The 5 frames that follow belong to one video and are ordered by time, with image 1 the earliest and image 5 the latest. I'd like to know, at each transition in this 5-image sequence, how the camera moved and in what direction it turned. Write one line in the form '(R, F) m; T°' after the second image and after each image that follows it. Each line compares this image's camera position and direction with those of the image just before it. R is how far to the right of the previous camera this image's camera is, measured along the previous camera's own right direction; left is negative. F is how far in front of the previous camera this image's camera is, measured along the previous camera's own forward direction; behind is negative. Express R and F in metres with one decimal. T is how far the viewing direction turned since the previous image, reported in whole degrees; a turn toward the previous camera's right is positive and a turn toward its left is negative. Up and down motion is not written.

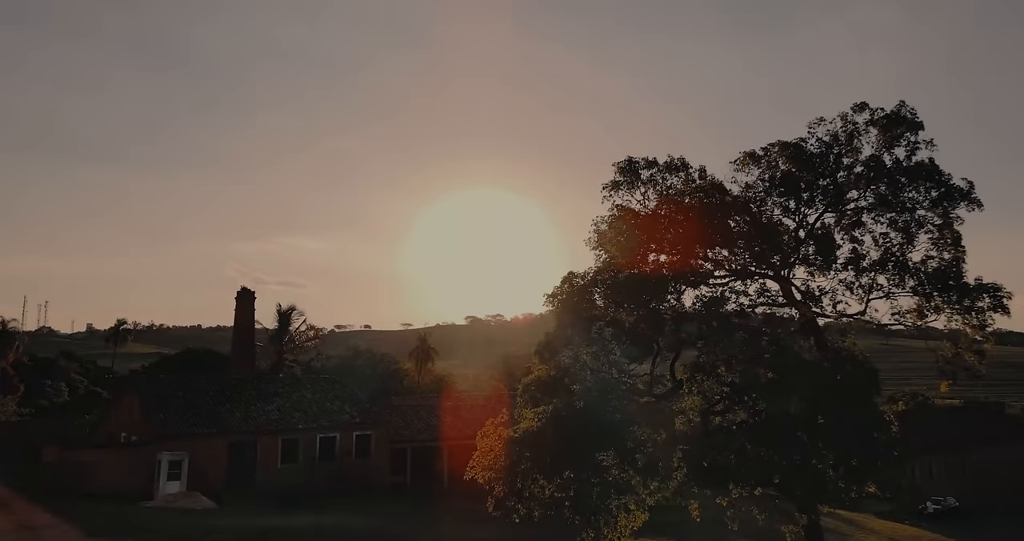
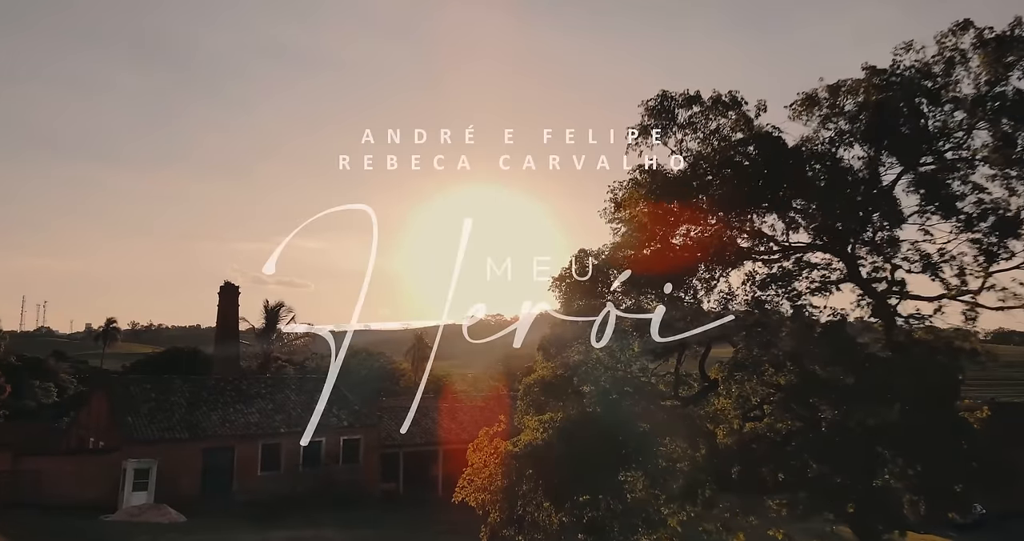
(+0.1, +2.2) m; 0°
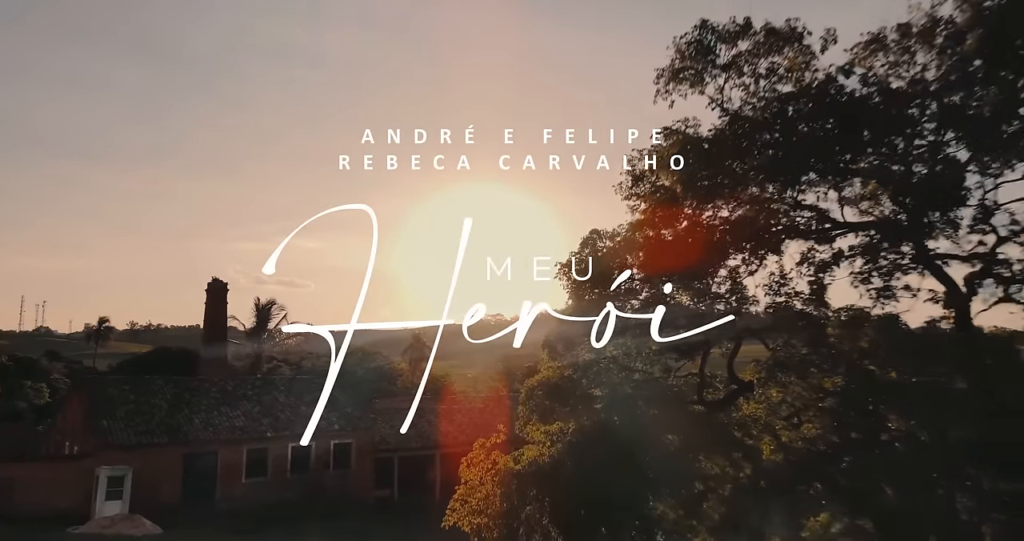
(0.0, +1.5) m; 0°
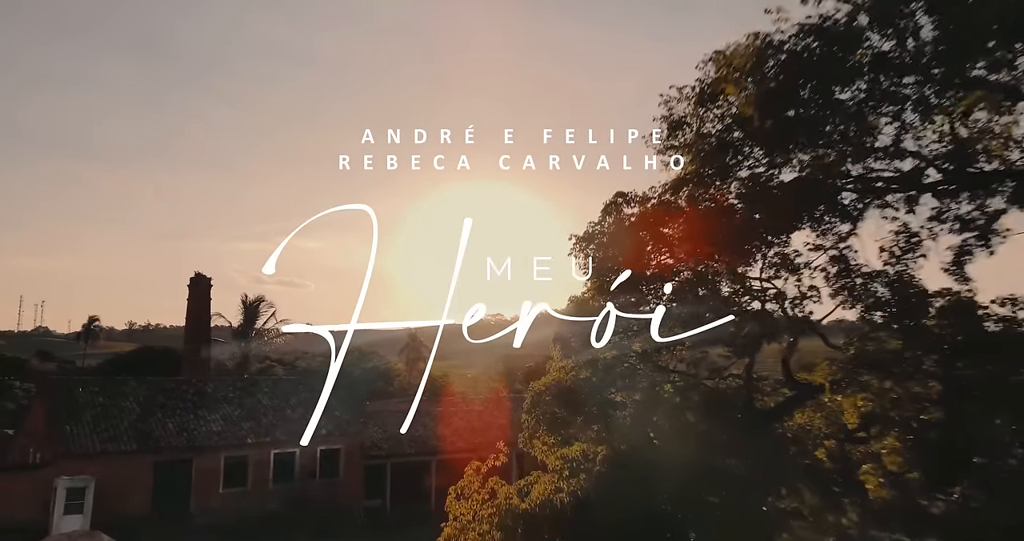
(-0.1, +2.0) m; 0°
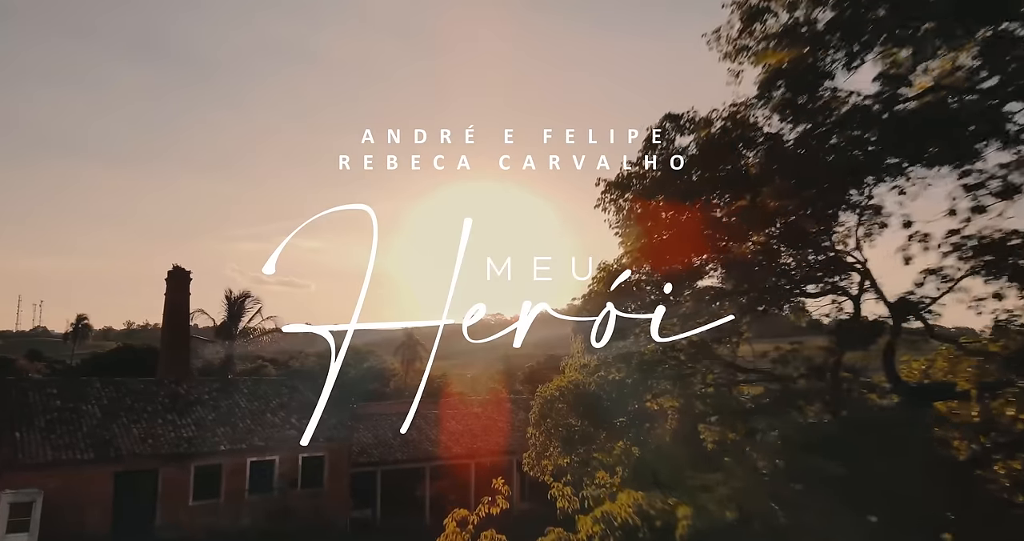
(-0.1, +2.2) m; 0°
